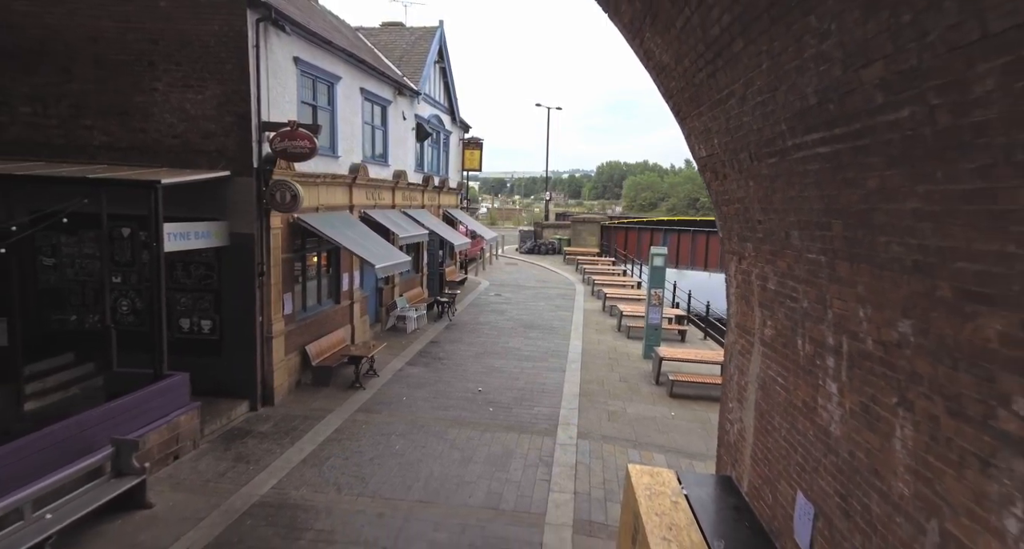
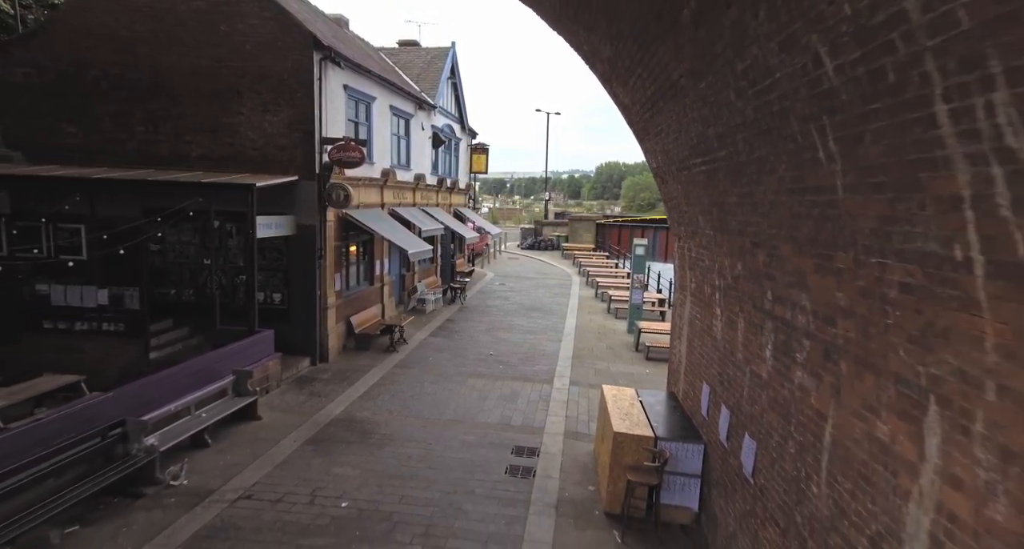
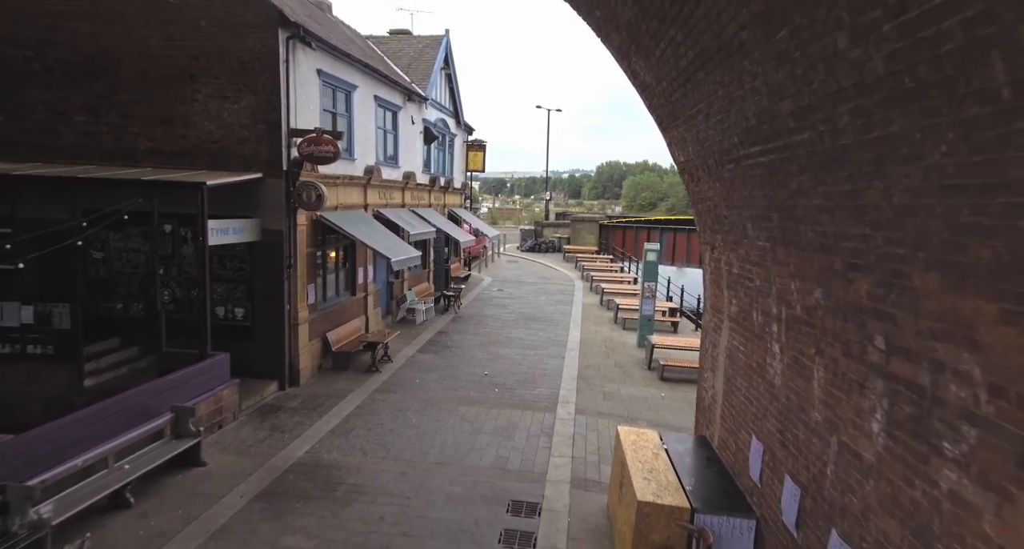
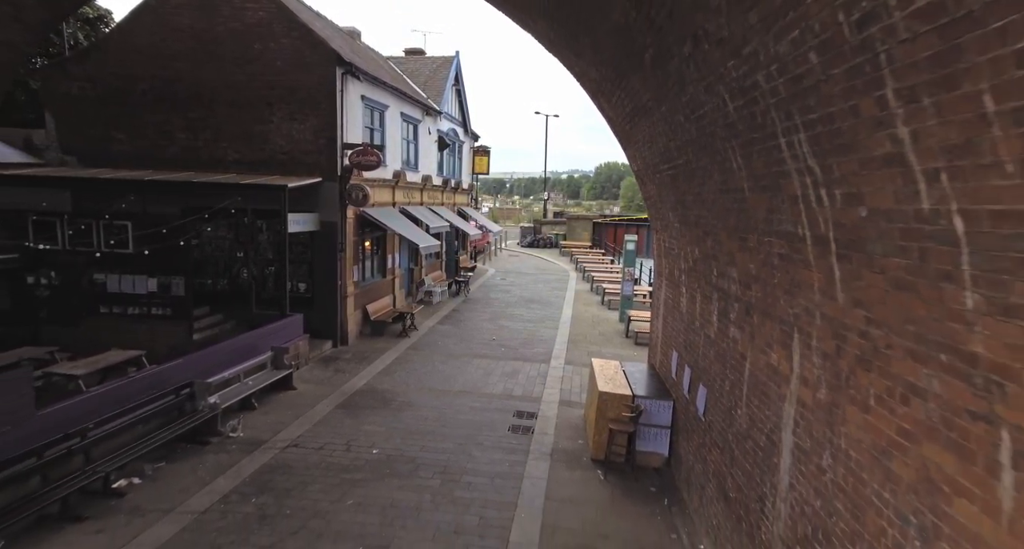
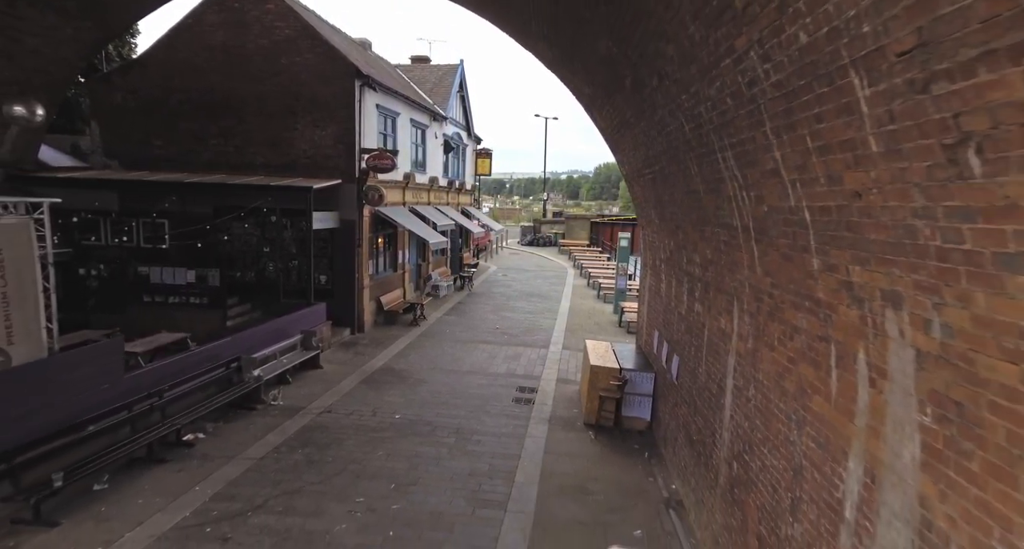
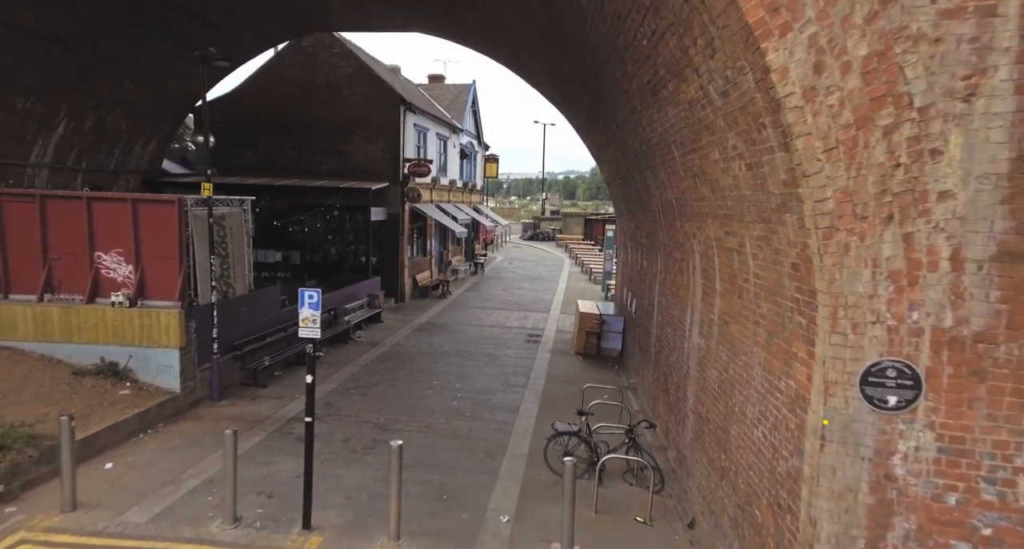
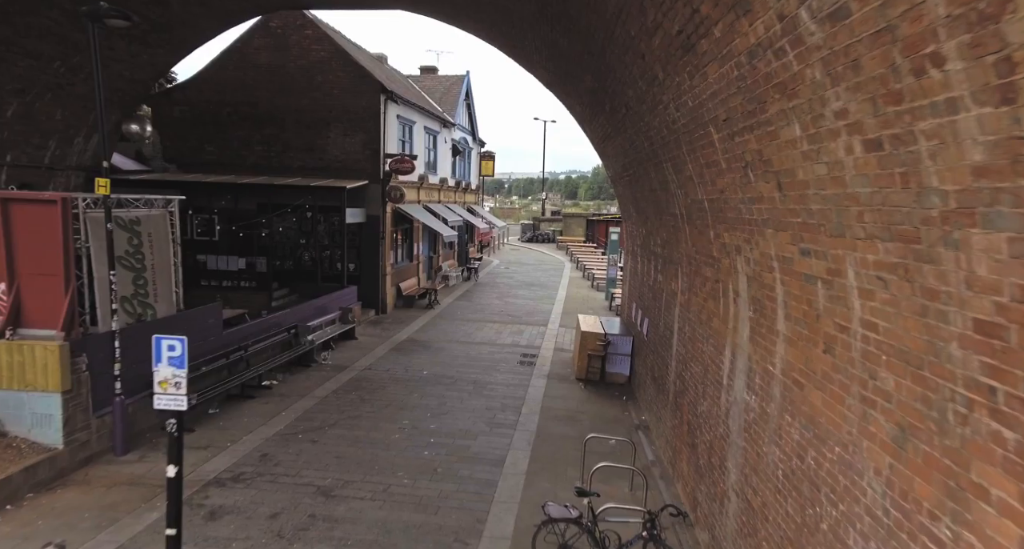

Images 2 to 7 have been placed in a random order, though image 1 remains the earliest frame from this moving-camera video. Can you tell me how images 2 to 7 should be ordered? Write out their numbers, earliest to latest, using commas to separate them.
3, 2, 4, 5, 7, 6
